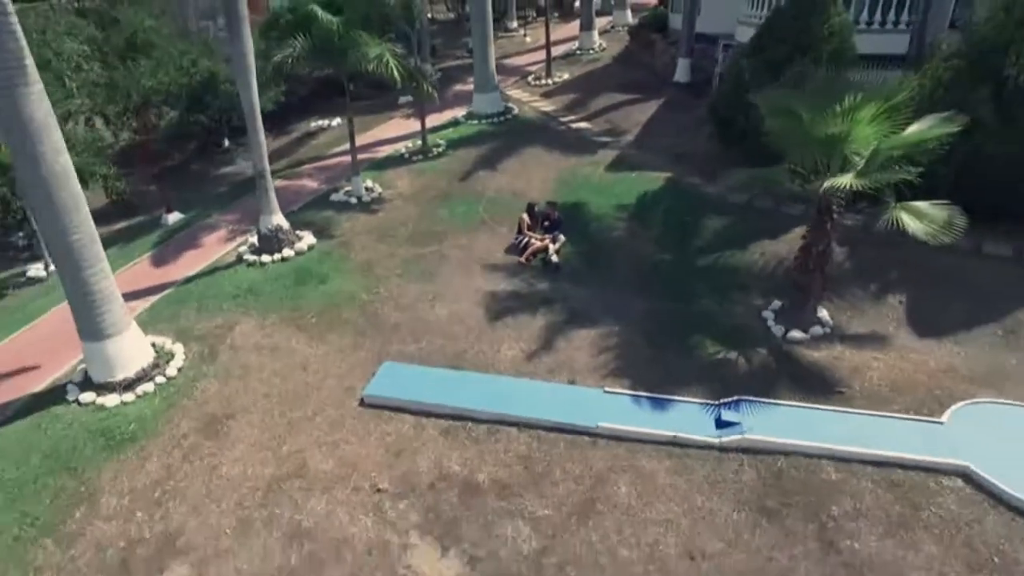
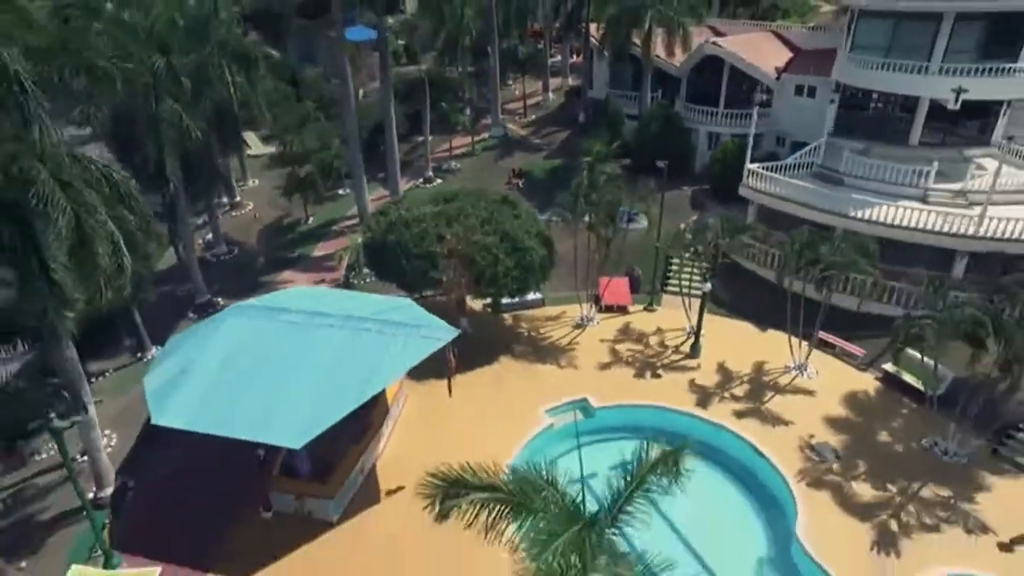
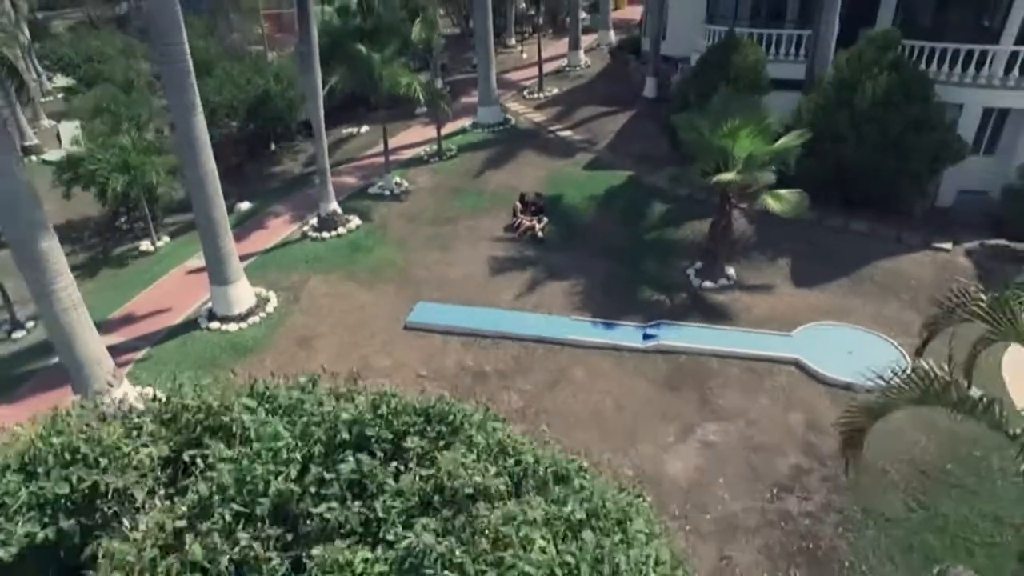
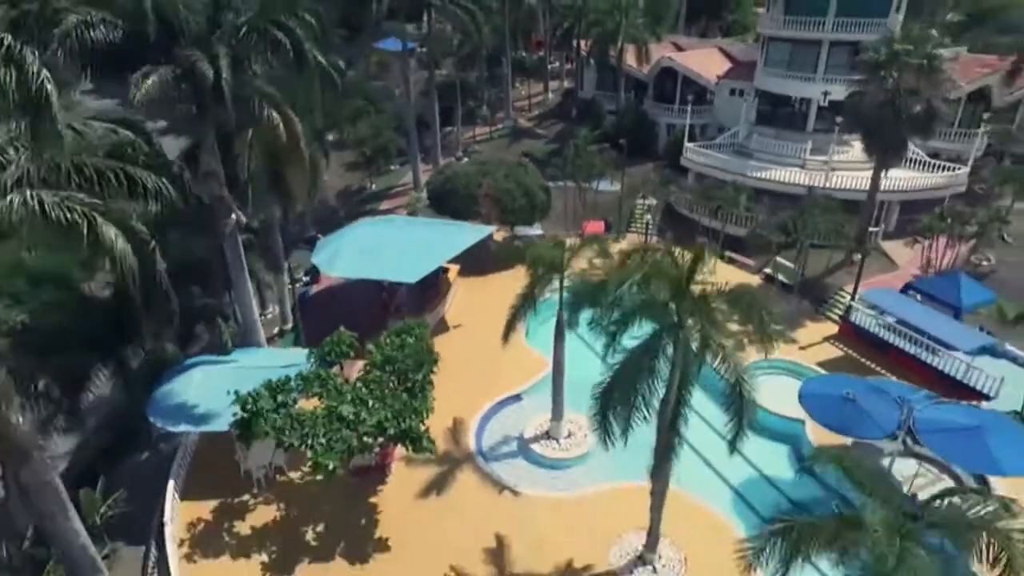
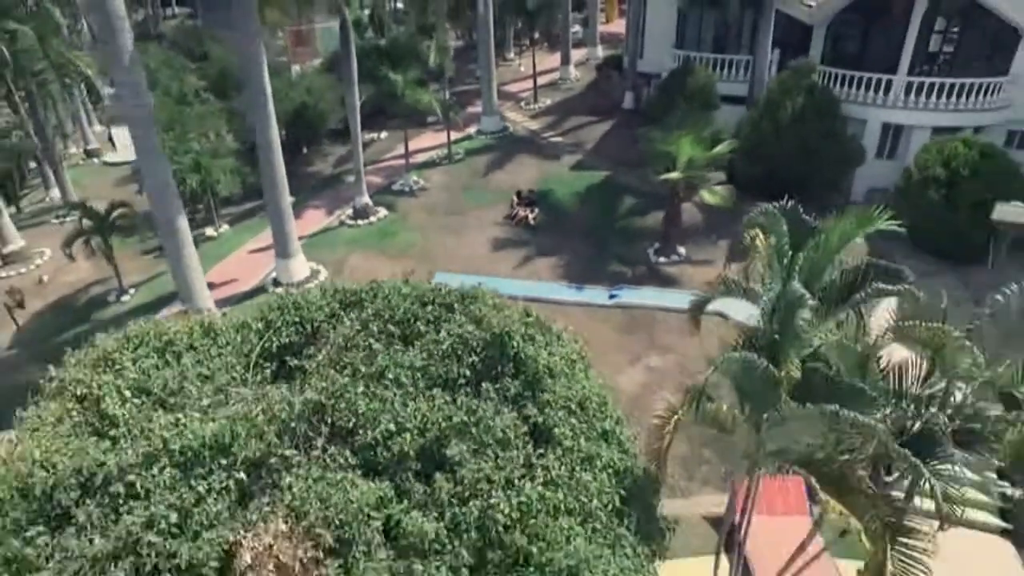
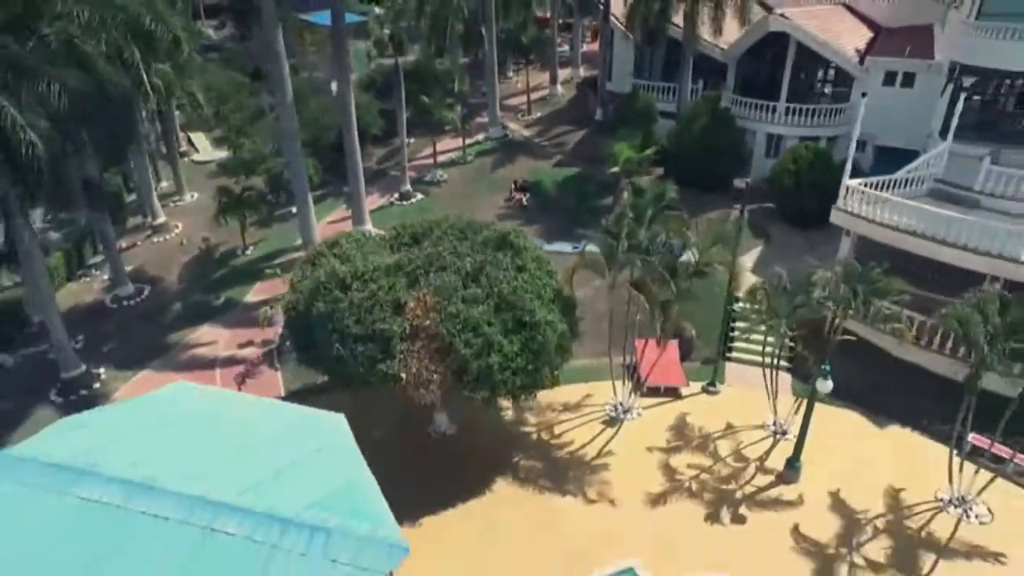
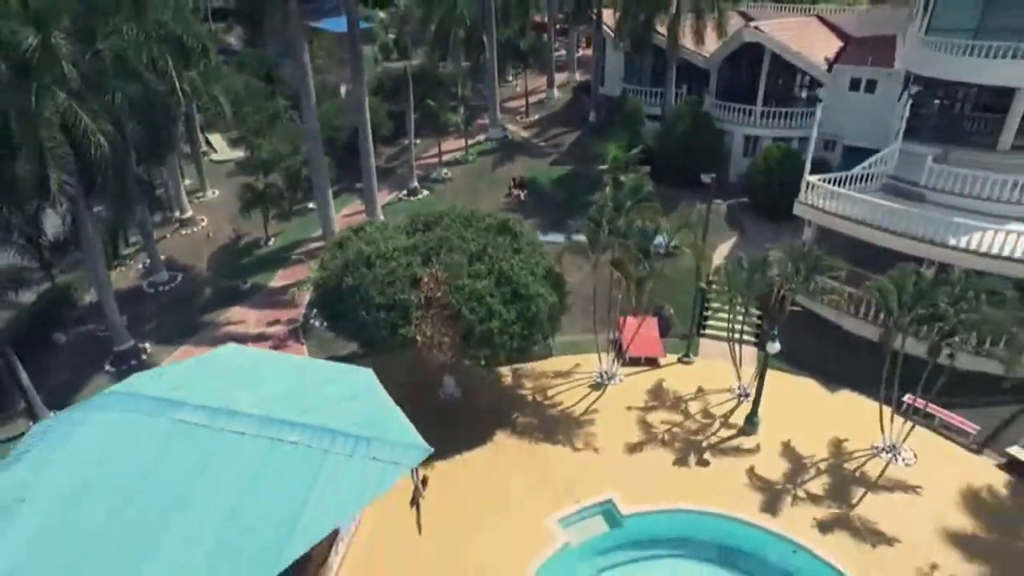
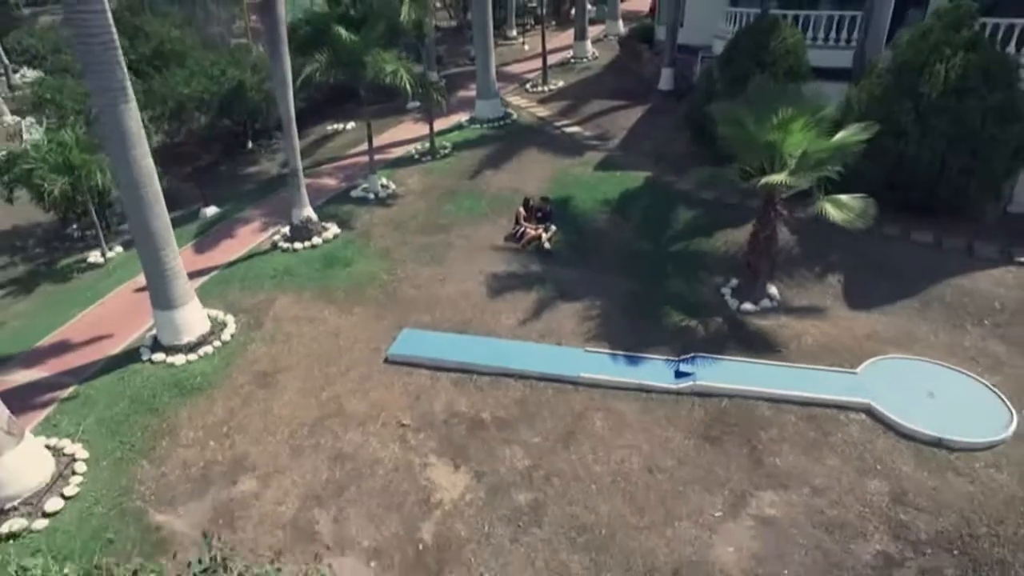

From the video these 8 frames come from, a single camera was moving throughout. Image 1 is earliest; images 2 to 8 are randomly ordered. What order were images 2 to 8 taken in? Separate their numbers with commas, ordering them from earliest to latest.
8, 3, 5, 6, 7, 2, 4
